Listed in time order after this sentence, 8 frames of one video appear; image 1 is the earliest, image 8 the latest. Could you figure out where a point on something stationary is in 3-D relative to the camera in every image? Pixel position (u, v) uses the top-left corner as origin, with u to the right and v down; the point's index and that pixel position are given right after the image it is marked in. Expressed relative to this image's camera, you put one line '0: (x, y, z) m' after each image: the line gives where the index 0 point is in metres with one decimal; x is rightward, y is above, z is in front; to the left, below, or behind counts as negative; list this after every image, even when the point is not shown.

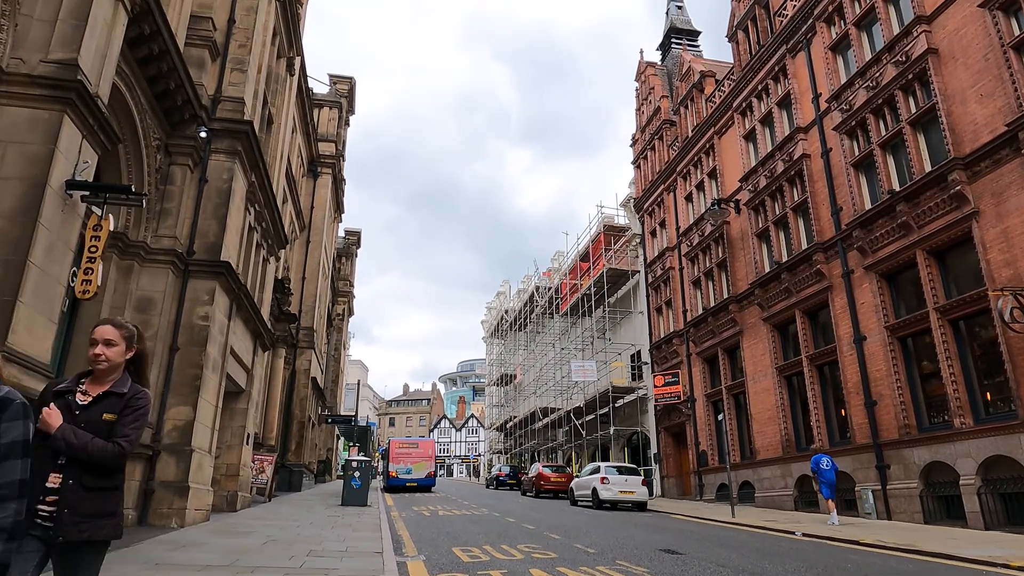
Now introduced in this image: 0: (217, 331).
0: (-6.0, -0.9, +13.4) m
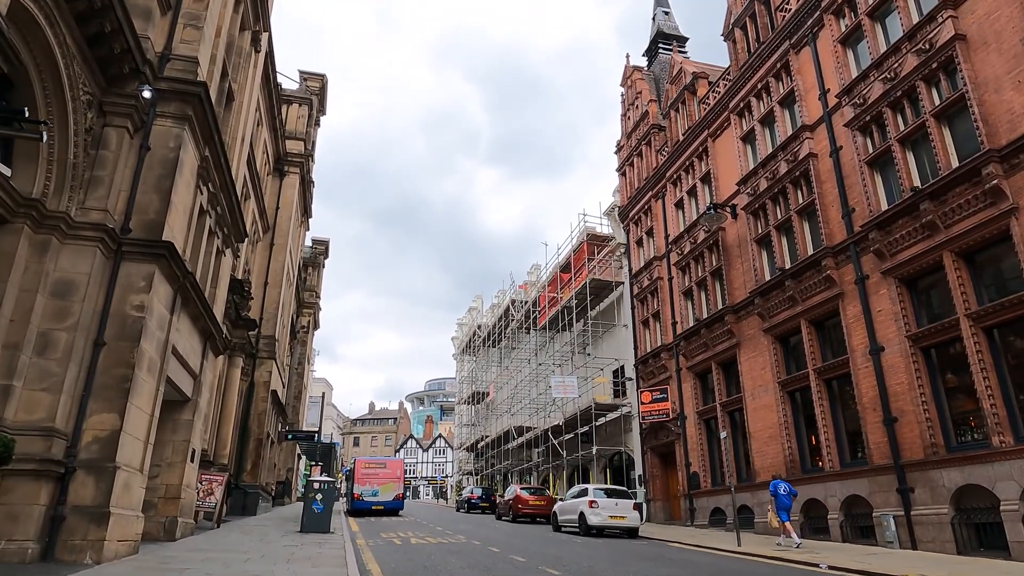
0: (-6.1, -0.6, +11.3) m
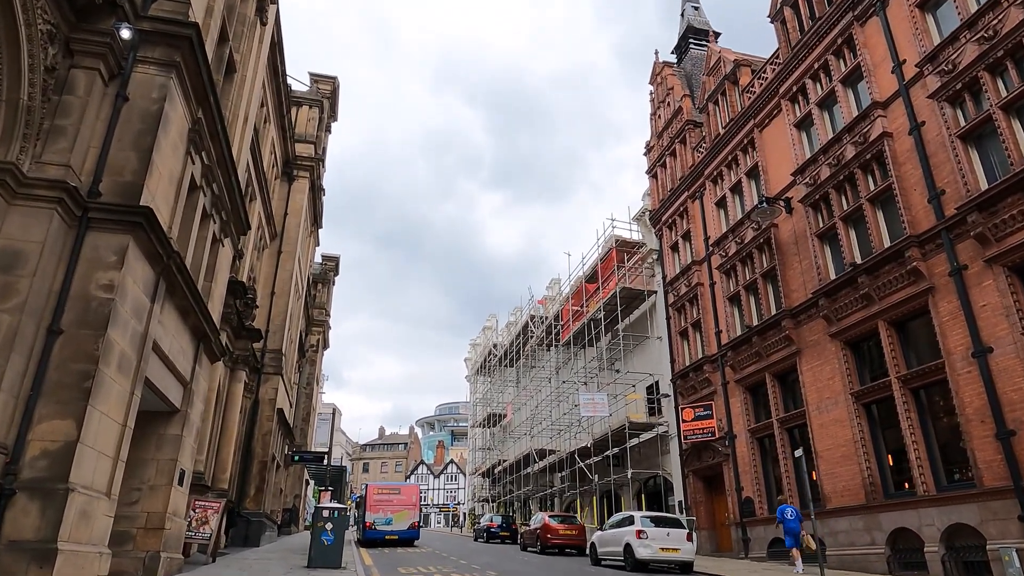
0: (-5.2, -0.3, +9.1) m
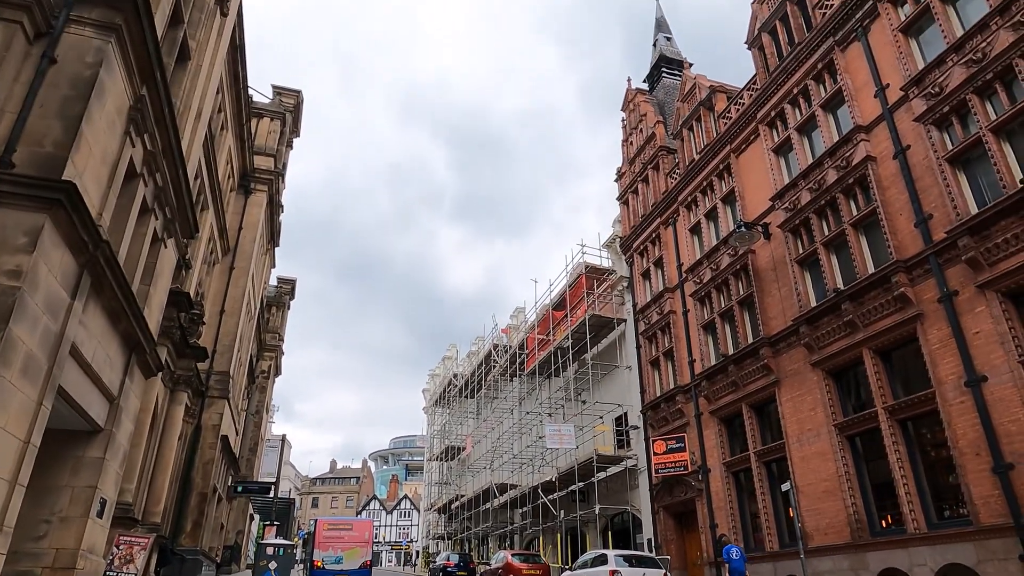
0: (-5.4, -0.2, +7.6) m
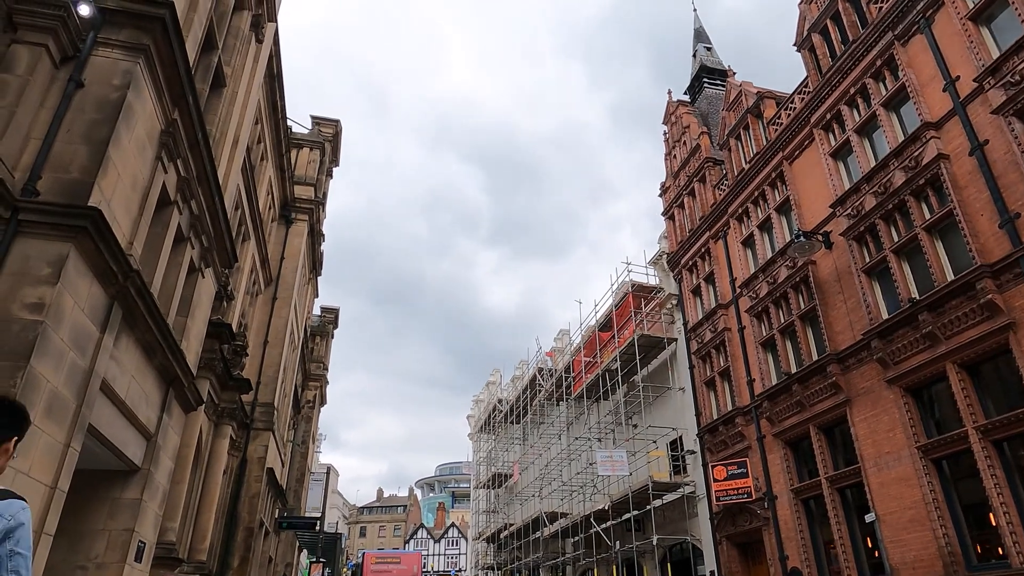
0: (-4.8, -0.6, +7.2) m
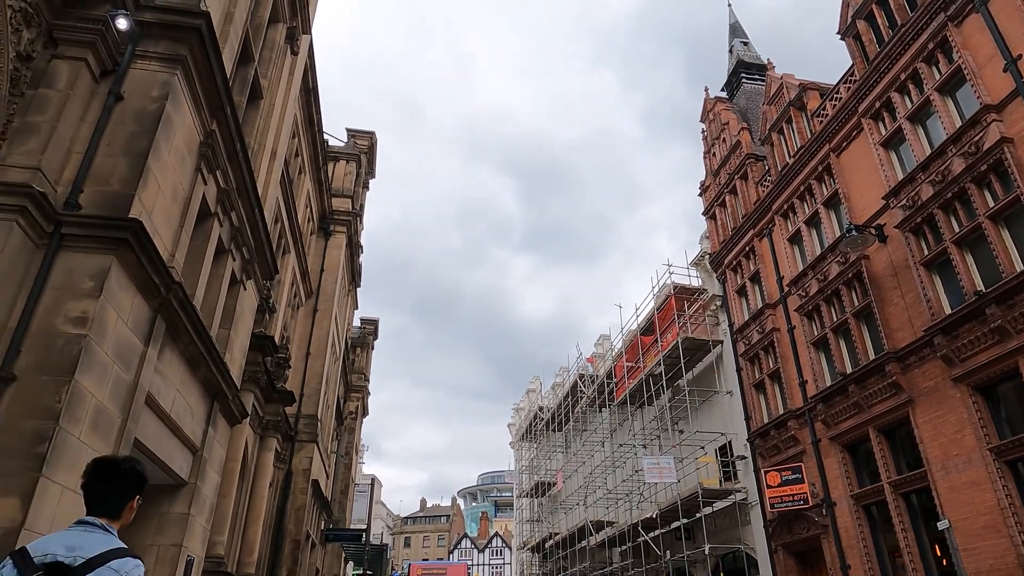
0: (-4.3, -0.7, +7.1) m
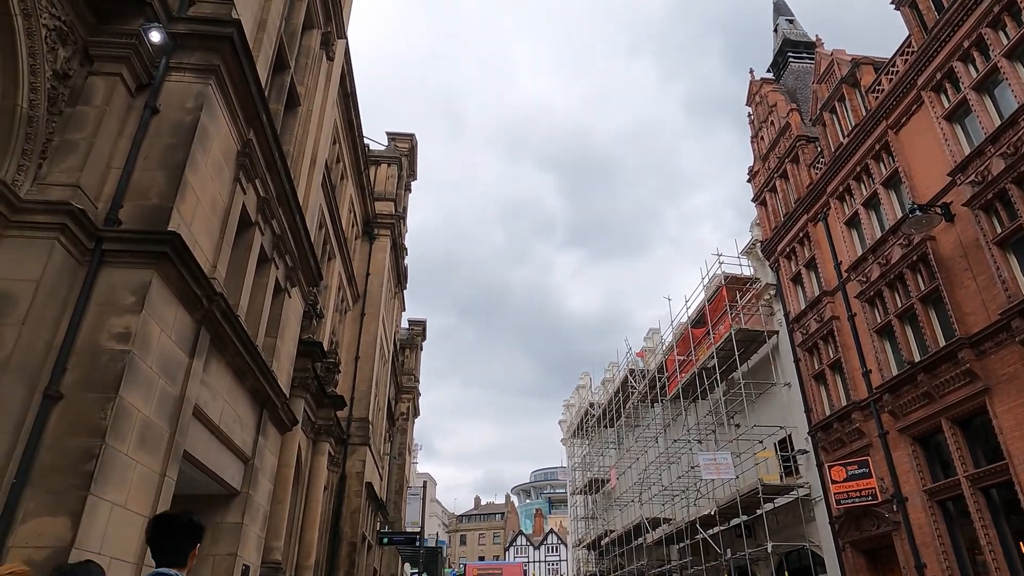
0: (-3.8, -0.9, +7.1) m
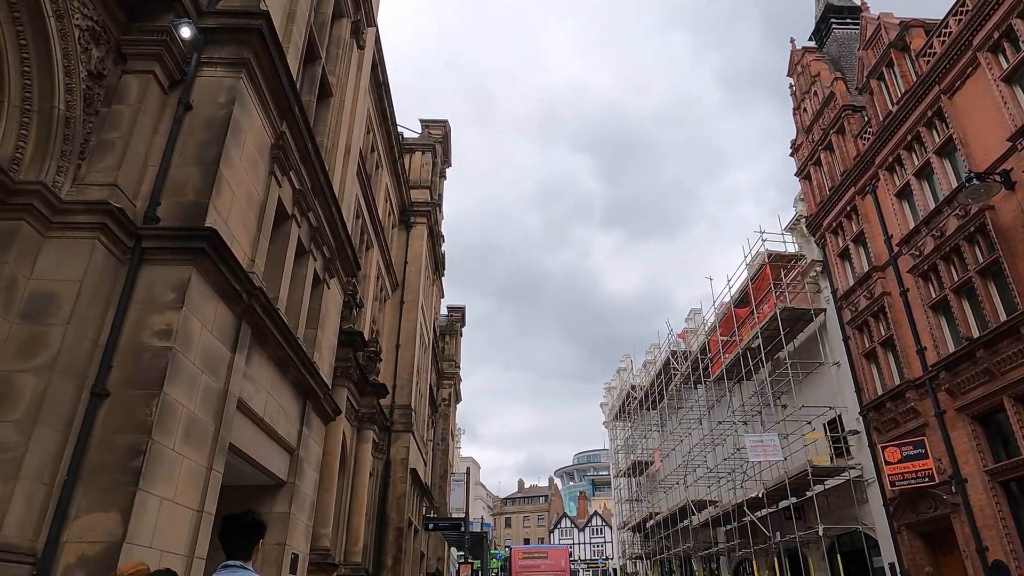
0: (-3.4, -0.8, +7.1) m
